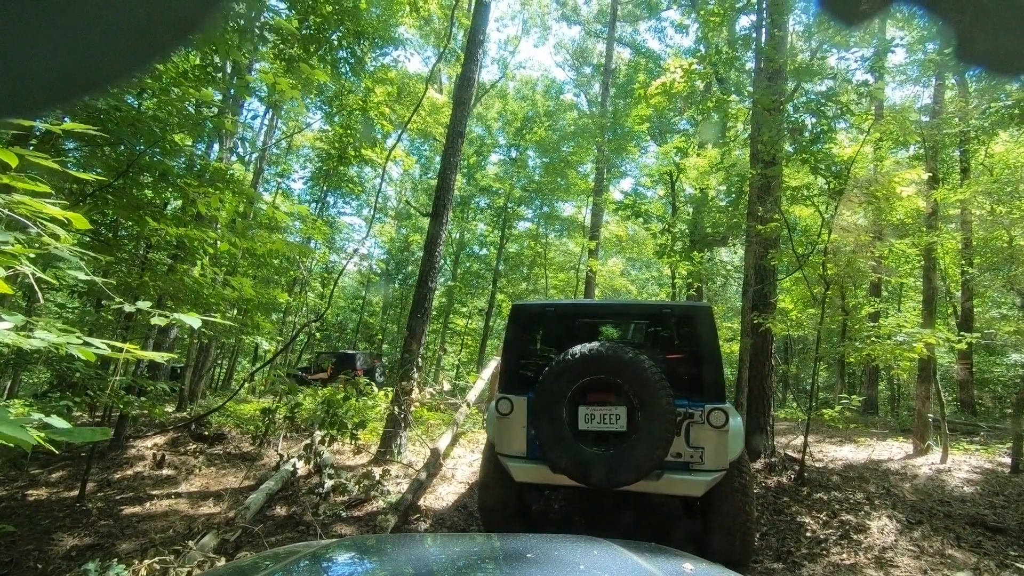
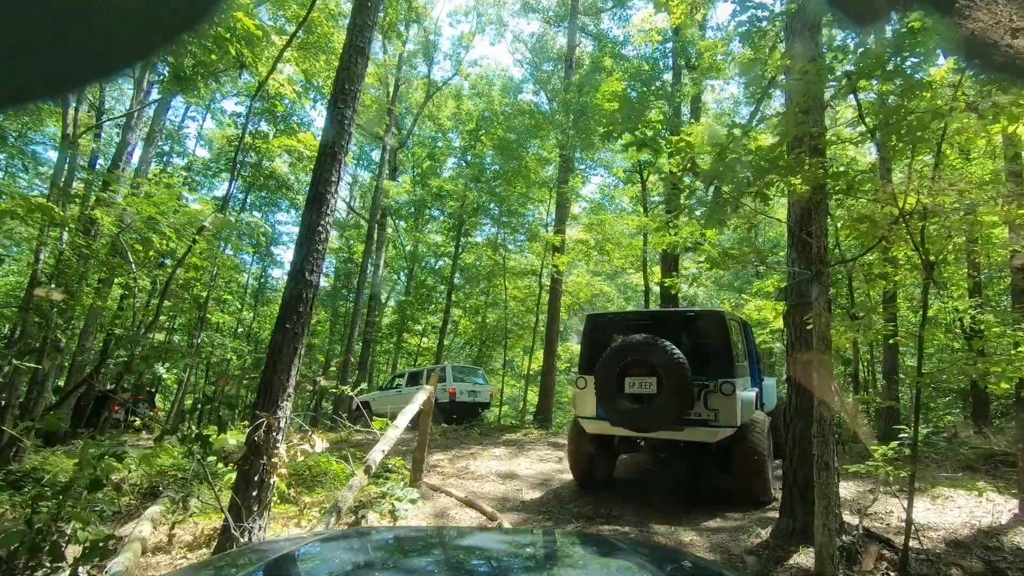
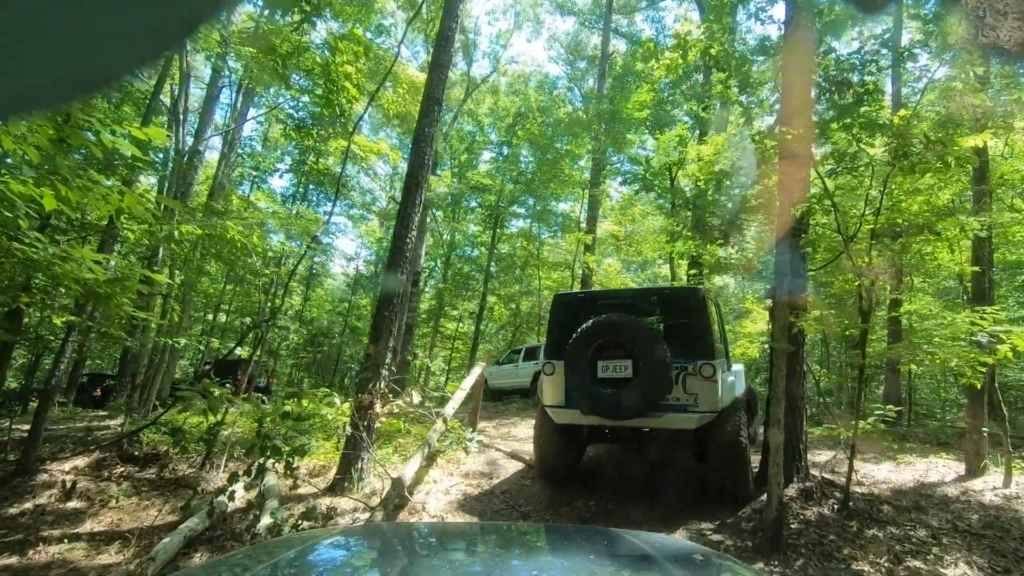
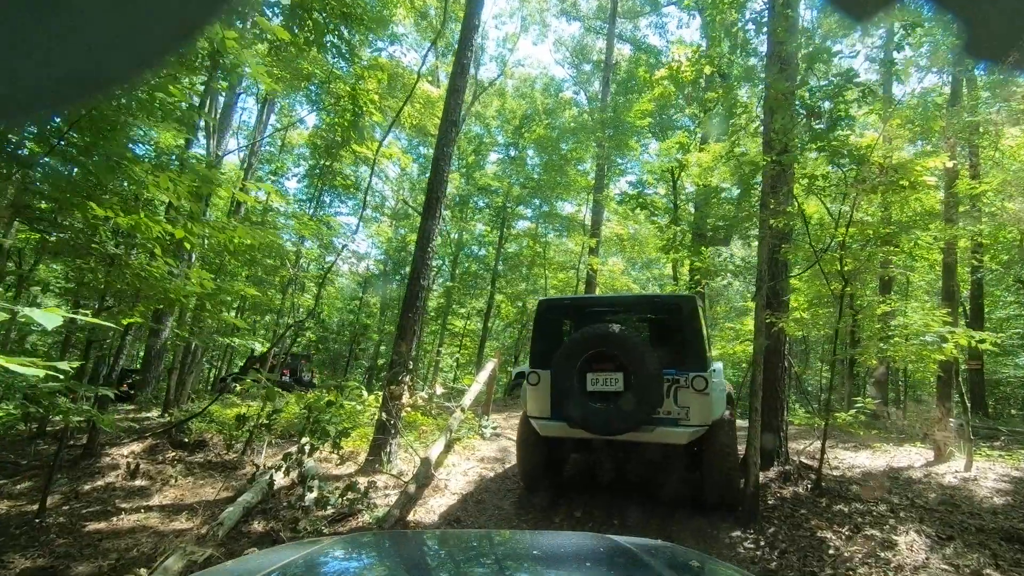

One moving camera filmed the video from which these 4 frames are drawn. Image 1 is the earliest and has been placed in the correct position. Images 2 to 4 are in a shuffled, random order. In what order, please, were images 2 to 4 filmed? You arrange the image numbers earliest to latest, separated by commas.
4, 3, 2
